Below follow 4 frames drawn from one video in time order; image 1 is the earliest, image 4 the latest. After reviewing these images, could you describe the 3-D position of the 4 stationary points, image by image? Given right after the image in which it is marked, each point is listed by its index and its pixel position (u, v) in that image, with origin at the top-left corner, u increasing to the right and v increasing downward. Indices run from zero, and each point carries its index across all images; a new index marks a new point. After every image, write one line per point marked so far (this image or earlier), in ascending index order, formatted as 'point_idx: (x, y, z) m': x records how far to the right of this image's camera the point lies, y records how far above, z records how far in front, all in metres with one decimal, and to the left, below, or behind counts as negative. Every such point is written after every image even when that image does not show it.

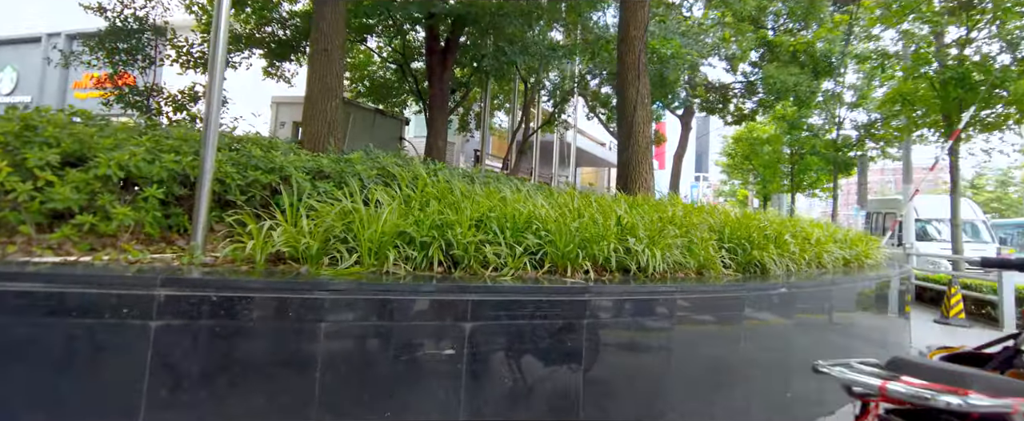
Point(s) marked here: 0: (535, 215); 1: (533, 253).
0: (+0.3, -0.1, +5.3) m
1: (+0.2, -0.5, +4.9) m
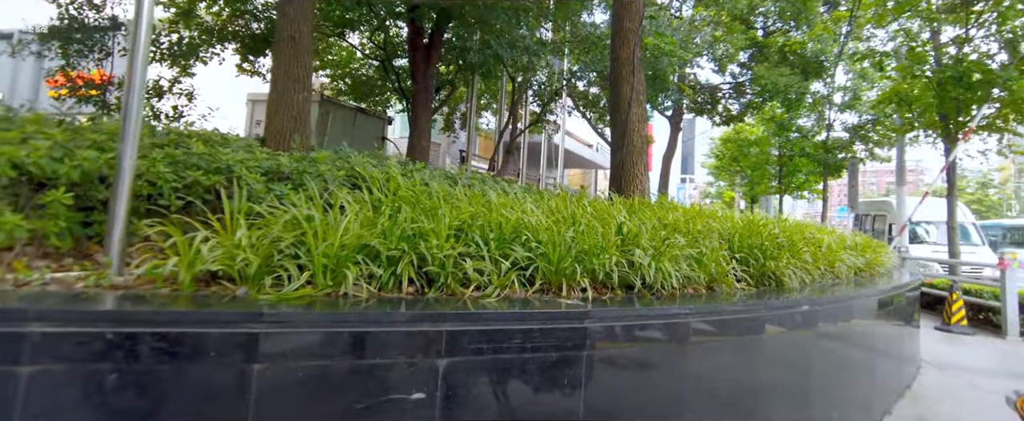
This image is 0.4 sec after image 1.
0: (+0.1, -0.1, +4.6) m
1: (+0.1, -0.5, +4.2) m
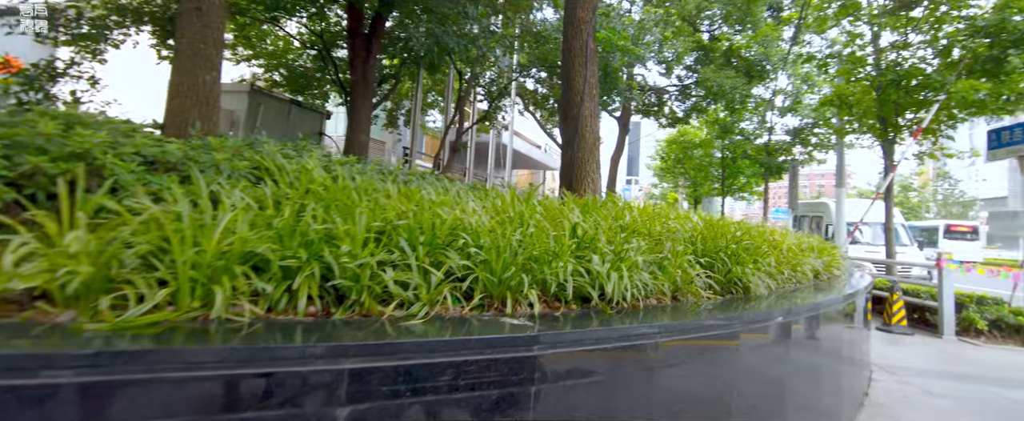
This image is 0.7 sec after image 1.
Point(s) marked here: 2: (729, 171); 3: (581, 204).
0: (-0.4, -0.1, +3.8) m
1: (-0.4, -0.5, +3.5) m
2: (+9.1, +1.7, +19.1) m
3: (+0.9, +0.1, +5.7) m
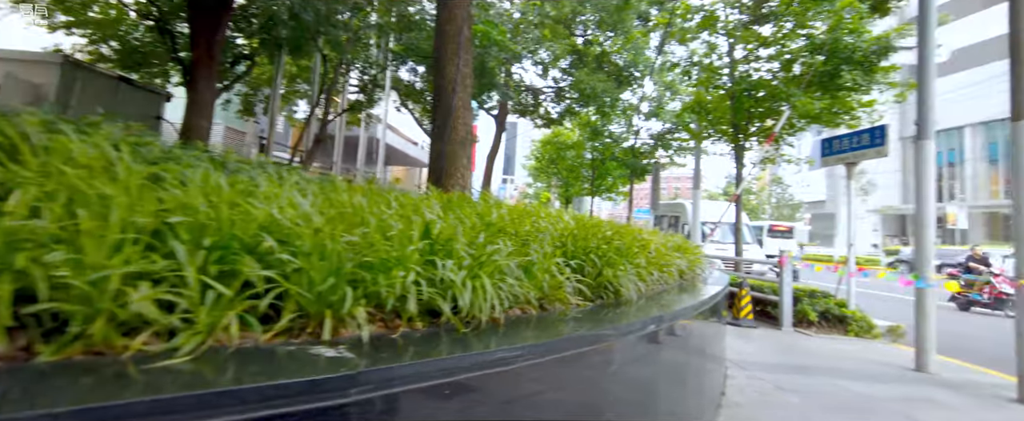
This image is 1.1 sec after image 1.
0: (-1.5, -0.1, +2.9) m
1: (-1.4, -0.5, +2.5) m
2: (+3.9, +1.7, +20.1) m
3: (-0.8, +0.1, +5.0) m
